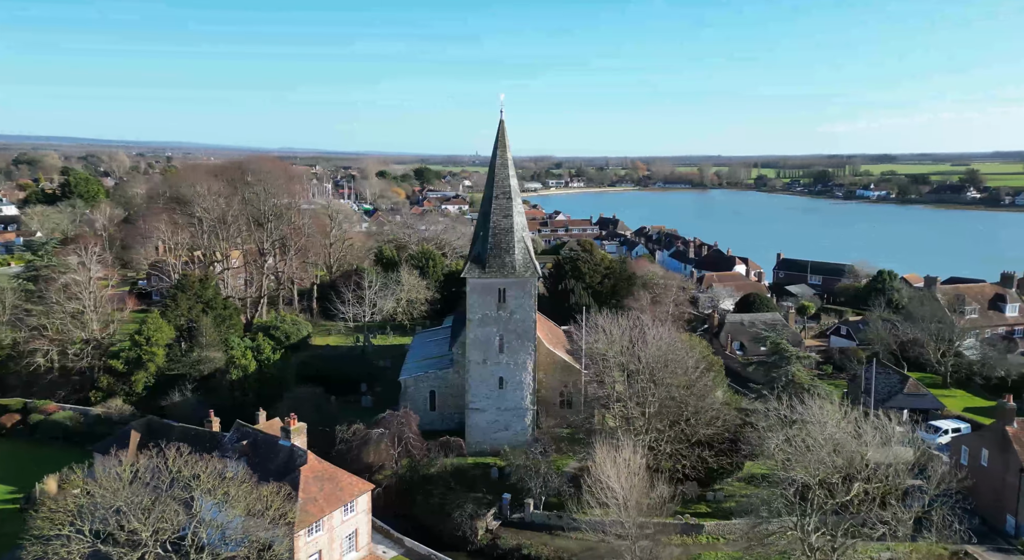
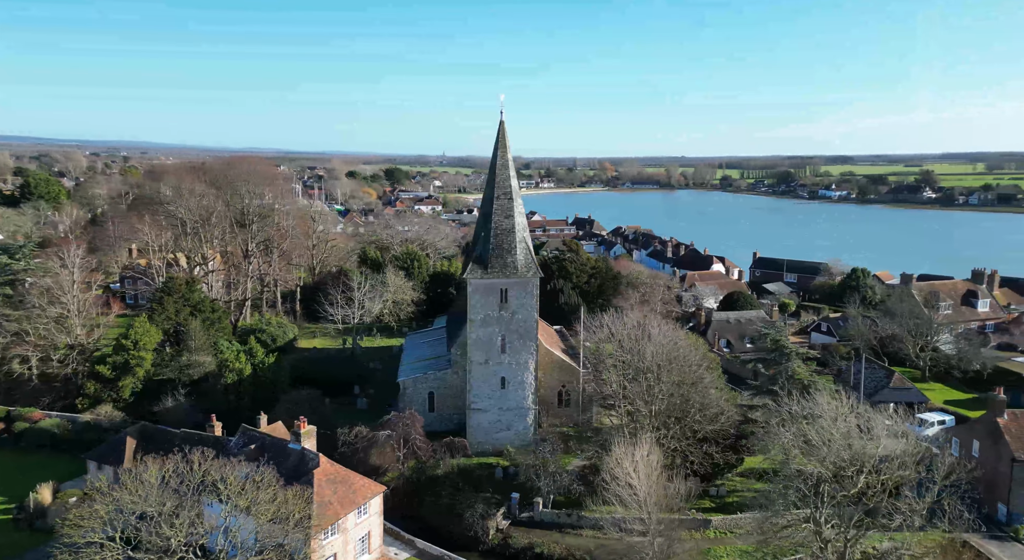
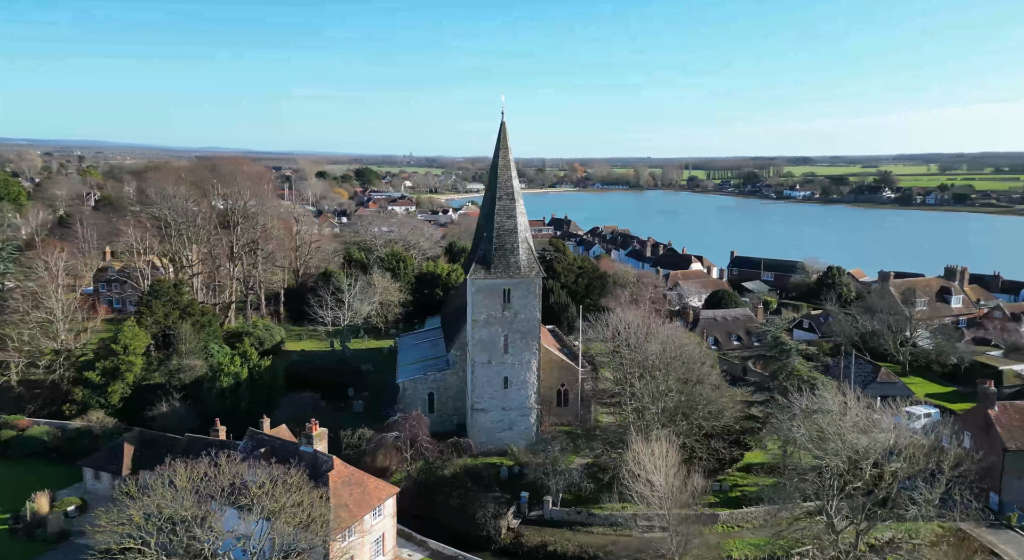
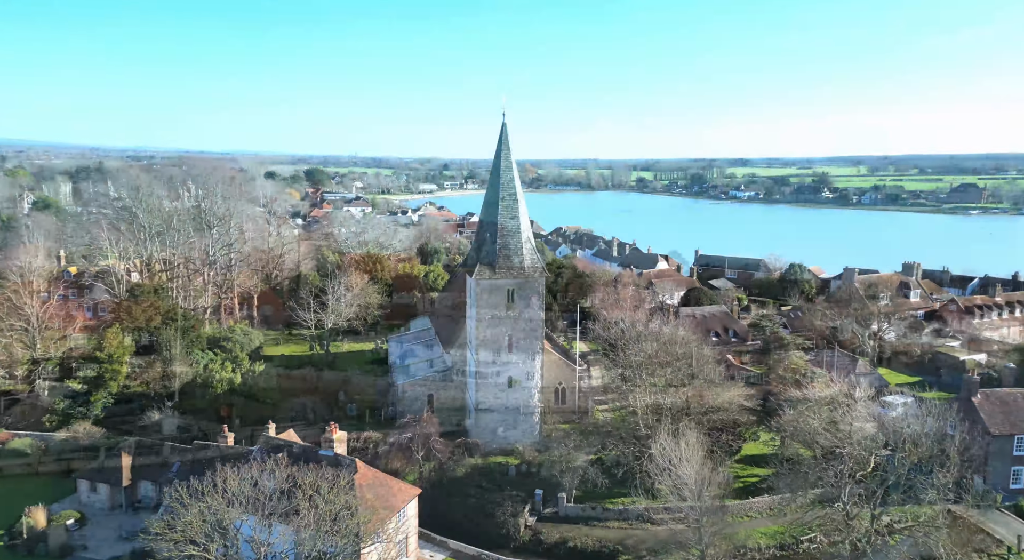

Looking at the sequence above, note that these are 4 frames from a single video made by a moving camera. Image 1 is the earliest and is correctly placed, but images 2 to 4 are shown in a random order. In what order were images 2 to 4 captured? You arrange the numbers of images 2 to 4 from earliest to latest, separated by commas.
2, 3, 4
